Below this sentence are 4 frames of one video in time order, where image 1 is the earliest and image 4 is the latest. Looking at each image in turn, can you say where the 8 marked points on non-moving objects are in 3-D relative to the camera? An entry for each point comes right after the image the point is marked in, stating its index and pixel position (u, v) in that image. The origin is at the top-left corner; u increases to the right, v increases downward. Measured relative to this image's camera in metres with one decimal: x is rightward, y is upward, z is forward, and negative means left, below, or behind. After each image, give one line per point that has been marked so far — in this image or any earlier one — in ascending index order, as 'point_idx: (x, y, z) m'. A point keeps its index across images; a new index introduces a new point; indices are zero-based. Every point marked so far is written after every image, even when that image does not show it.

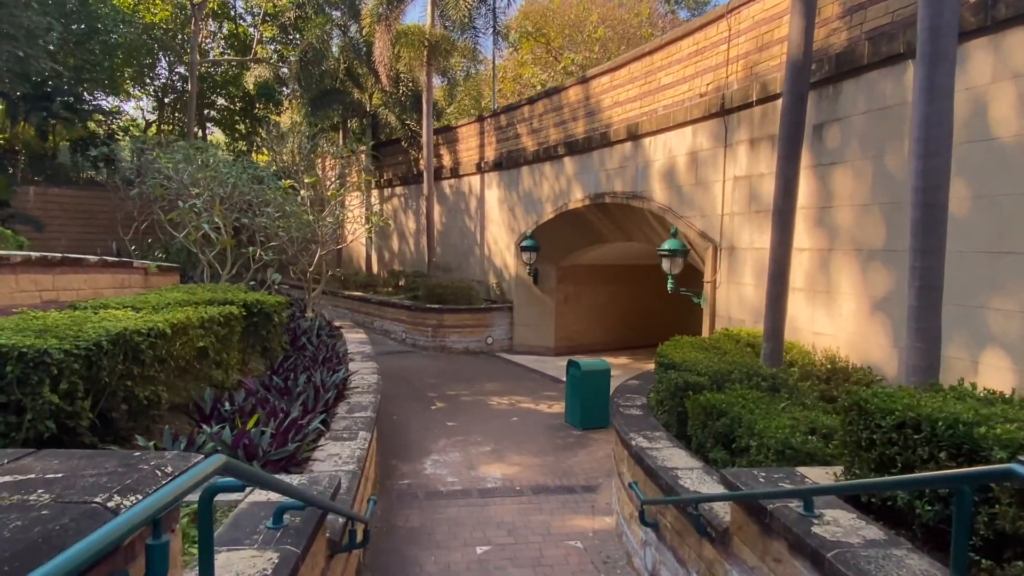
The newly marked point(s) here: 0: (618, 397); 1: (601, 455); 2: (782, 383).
0: (+1.0, -1.0, +6.0) m
1: (+1.0, -1.9, +7.5) m
2: (+2.2, -0.8, +5.2) m
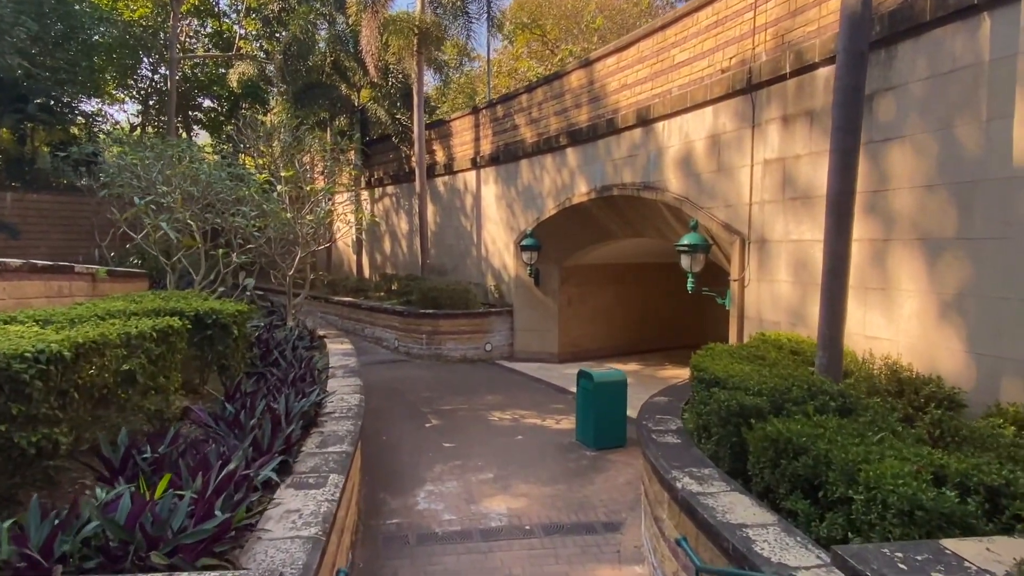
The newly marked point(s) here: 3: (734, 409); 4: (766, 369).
0: (+1.0, -1.0, +5.0) m
1: (+1.1, -1.9, +6.5) m
2: (+2.2, -0.8, +4.2) m
3: (+1.3, -0.7, +3.9) m
4: (+1.9, -0.6, +4.9) m
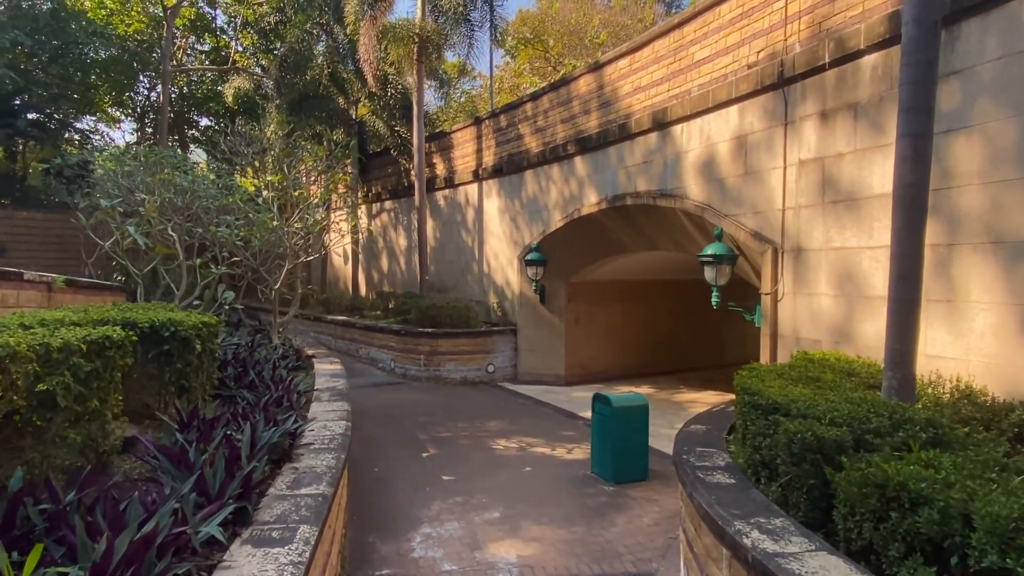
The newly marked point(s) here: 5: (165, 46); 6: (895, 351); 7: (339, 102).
0: (+1.1, -1.1, +4.2) m
1: (+1.2, -2.0, +5.6) m
2: (+2.3, -0.8, +3.4) m
3: (+1.4, -0.7, +3.1) m
4: (+2.0, -0.7, +4.1) m
5: (-9.9, +6.8, +18.4) m
6: (+2.6, -0.4, +4.3) m
7: (-4.7, +5.1, +17.7) m
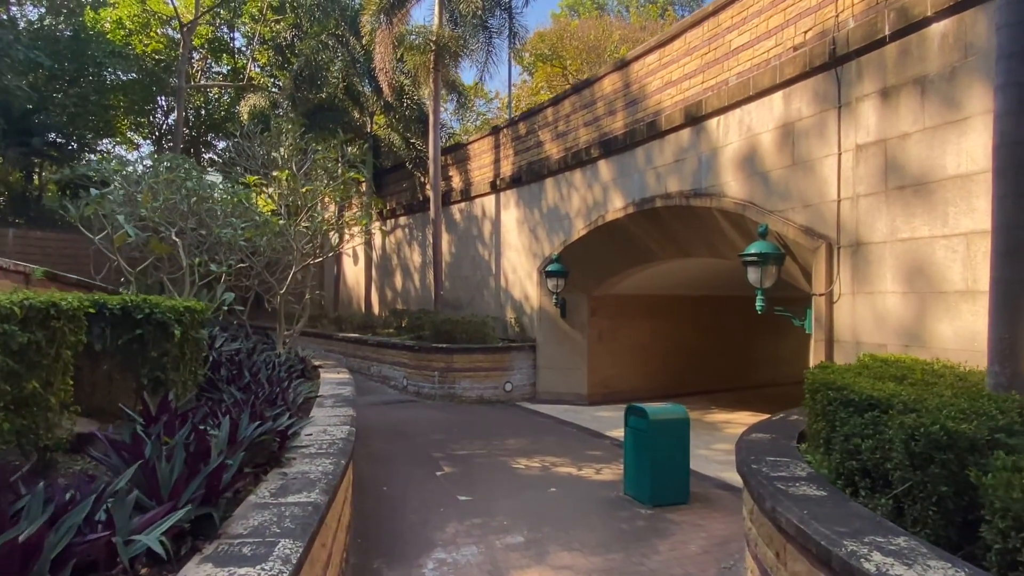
0: (+1.3, -0.9, +3.5) m
1: (+1.4, -2.0, +4.9) m
2: (+2.5, -0.6, +2.7) m
3: (+1.6, -0.6, +2.4) m
4: (+2.2, -0.5, +3.4) m
5: (-9.3, +6.4, +18.3) m
6: (+2.7, -0.3, +3.6) m
7: (-4.3, +4.6, +17.4) m
